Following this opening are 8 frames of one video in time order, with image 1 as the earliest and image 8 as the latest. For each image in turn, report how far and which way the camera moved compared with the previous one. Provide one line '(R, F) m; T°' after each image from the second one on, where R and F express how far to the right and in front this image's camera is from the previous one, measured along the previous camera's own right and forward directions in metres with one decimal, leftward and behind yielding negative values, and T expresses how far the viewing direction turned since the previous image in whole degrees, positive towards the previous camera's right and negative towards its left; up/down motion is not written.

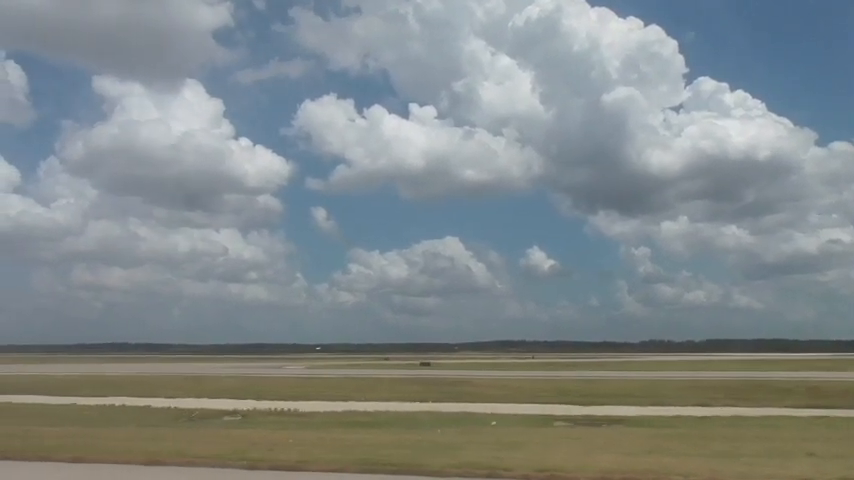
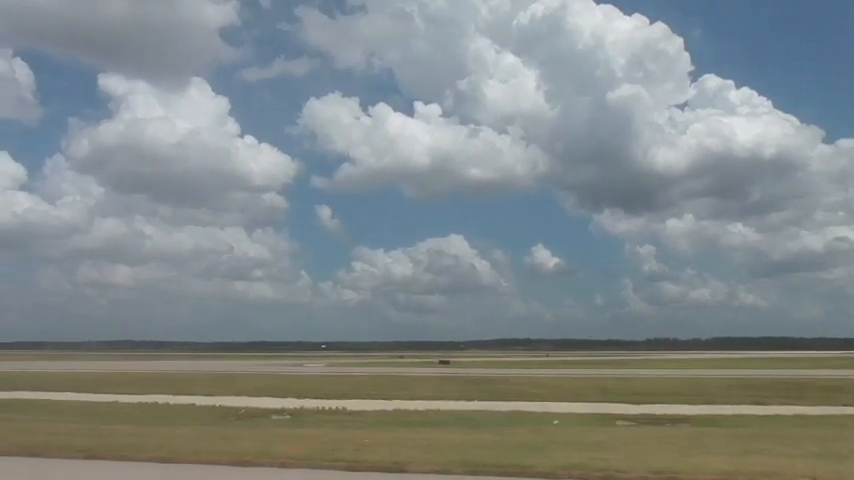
(-0.4, +0.1) m; 0°
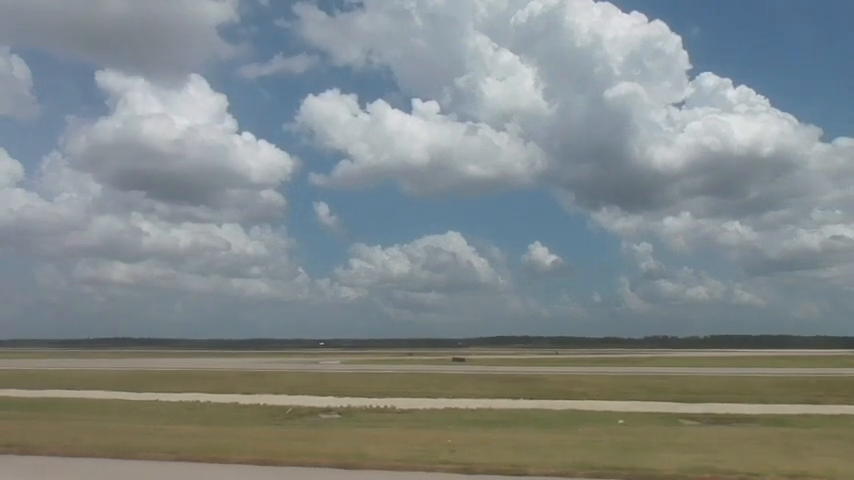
(-0.5, 0.0) m; 0°
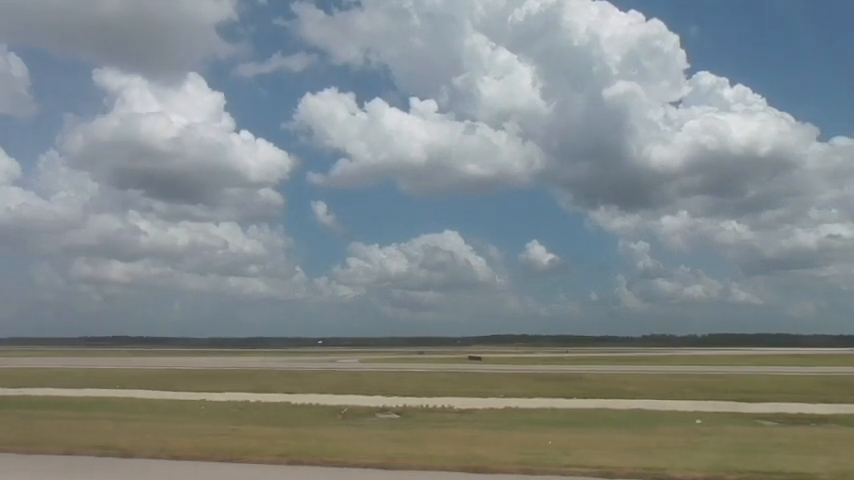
(-0.6, 0.0) m; 0°
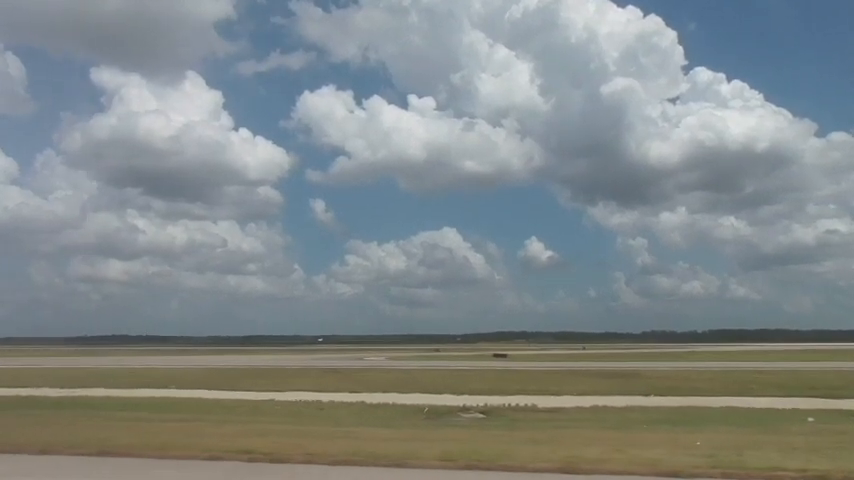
(-0.8, -0.1) m; 0°
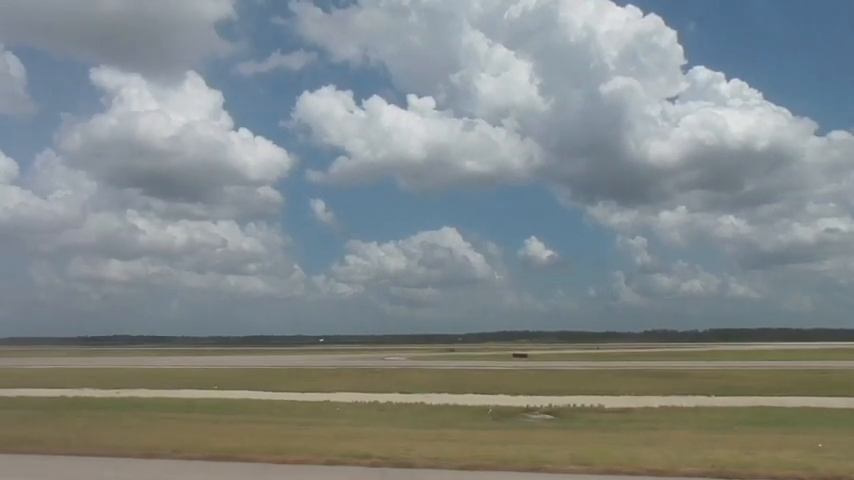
(-0.1, -0.2) m; 0°
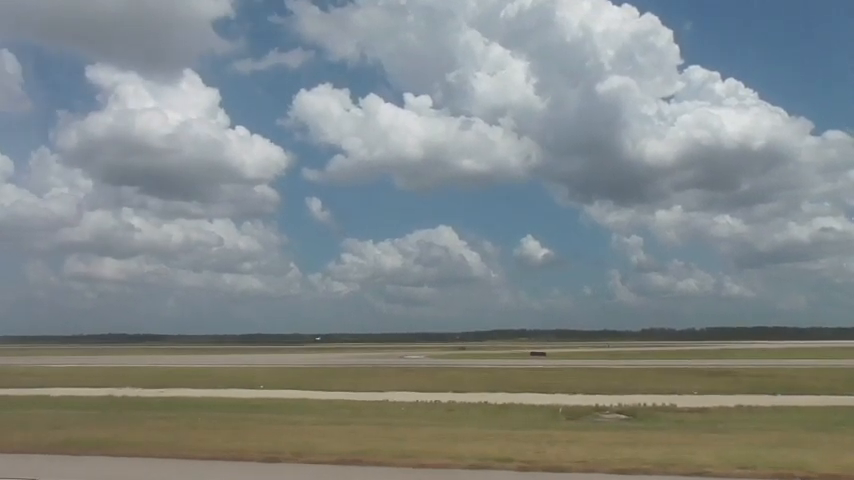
(-0.6, -0.1) m; 0°
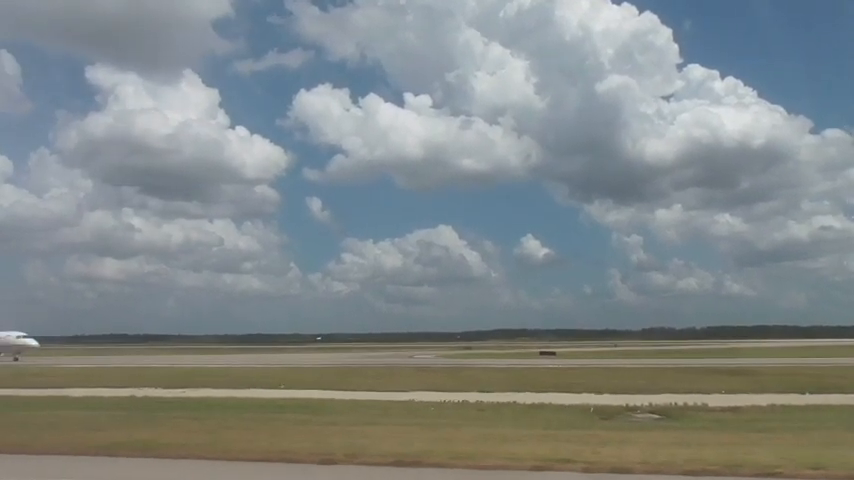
(-0.3, -0.1) m; 0°
